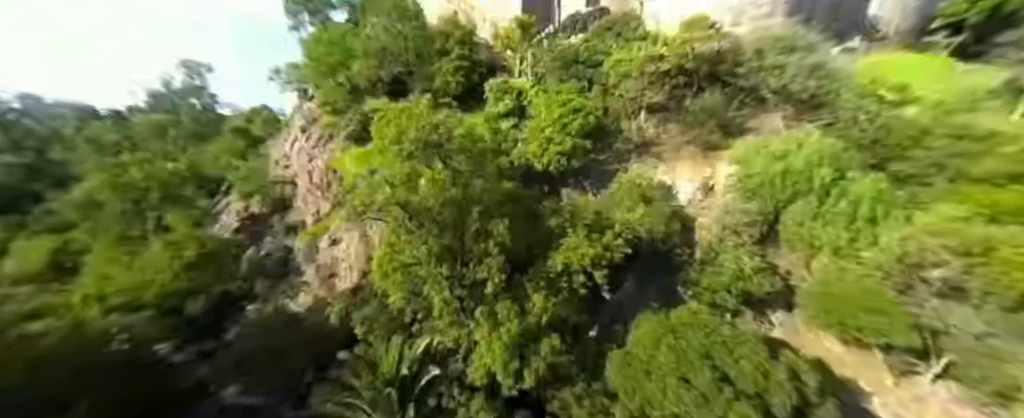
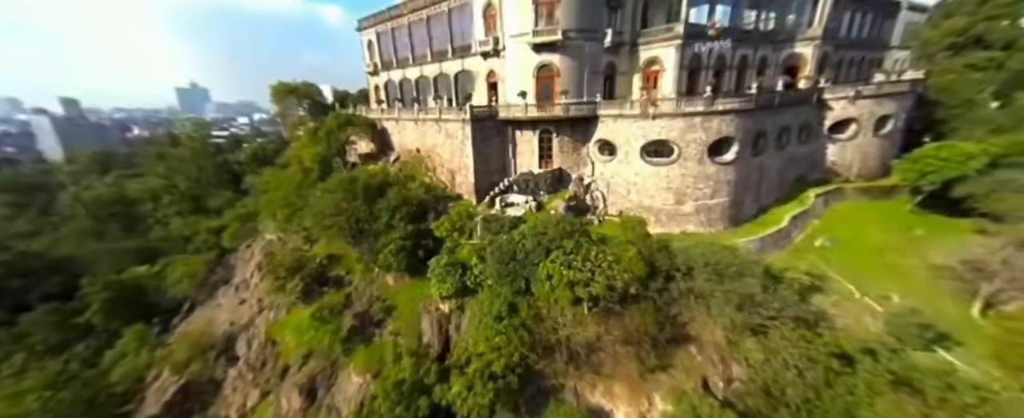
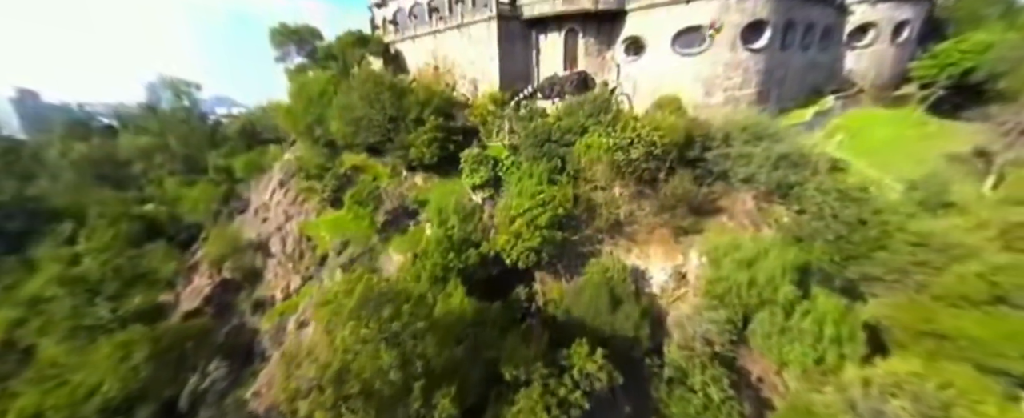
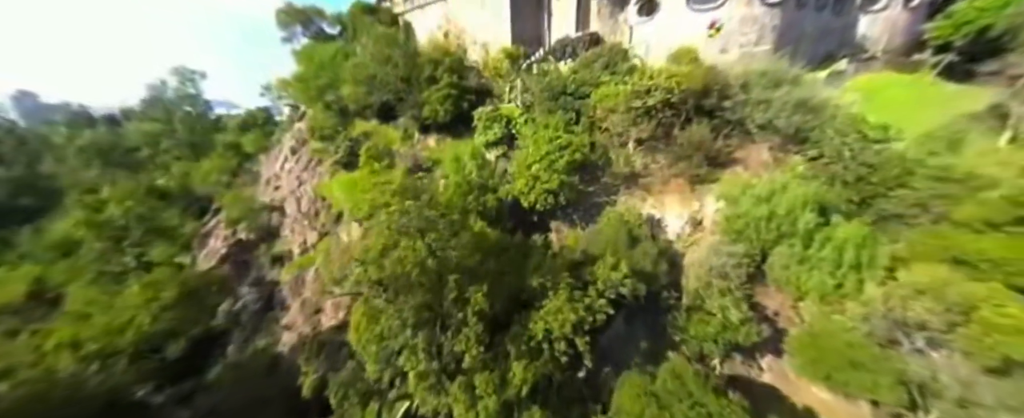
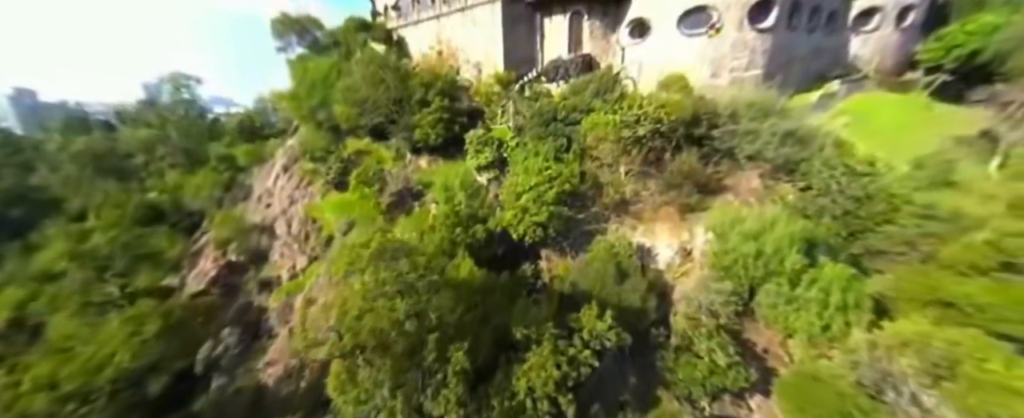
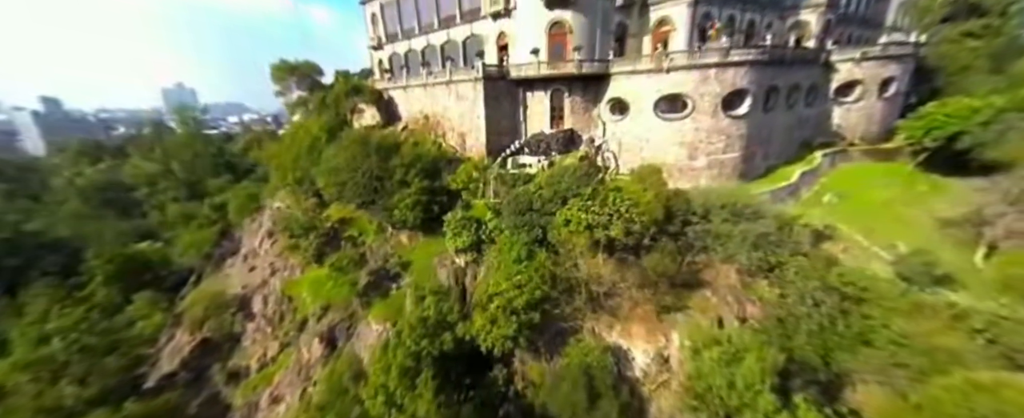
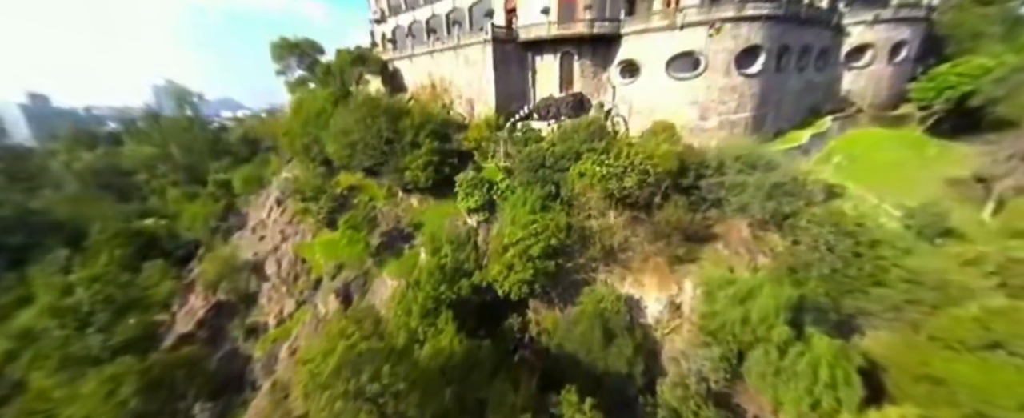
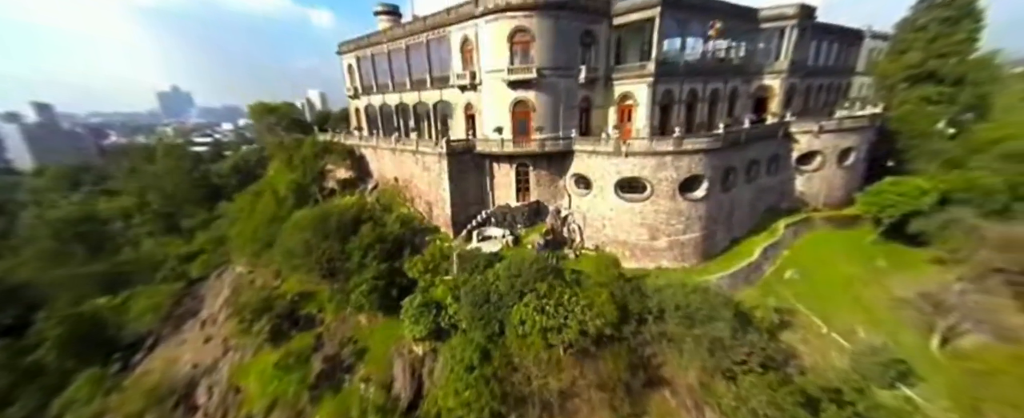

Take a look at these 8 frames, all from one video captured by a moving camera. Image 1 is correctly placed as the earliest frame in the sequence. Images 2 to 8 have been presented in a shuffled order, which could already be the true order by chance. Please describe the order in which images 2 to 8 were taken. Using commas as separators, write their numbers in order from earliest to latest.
4, 5, 3, 7, 6, 2, 8
